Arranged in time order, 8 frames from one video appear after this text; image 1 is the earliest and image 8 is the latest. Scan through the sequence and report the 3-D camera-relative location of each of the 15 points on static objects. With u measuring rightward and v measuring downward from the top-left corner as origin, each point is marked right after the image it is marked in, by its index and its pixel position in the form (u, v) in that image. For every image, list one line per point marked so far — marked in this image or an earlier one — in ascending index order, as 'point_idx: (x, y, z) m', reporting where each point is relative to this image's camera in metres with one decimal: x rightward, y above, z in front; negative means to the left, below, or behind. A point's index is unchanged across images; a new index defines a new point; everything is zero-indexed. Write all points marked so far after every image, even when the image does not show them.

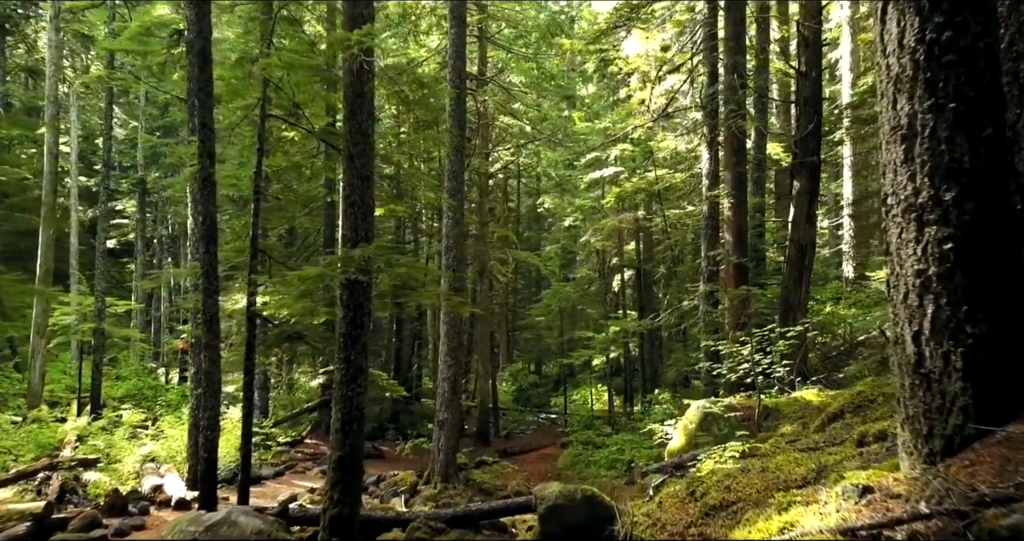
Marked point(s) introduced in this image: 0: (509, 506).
0: (0.0, -3.0, +7.8) m
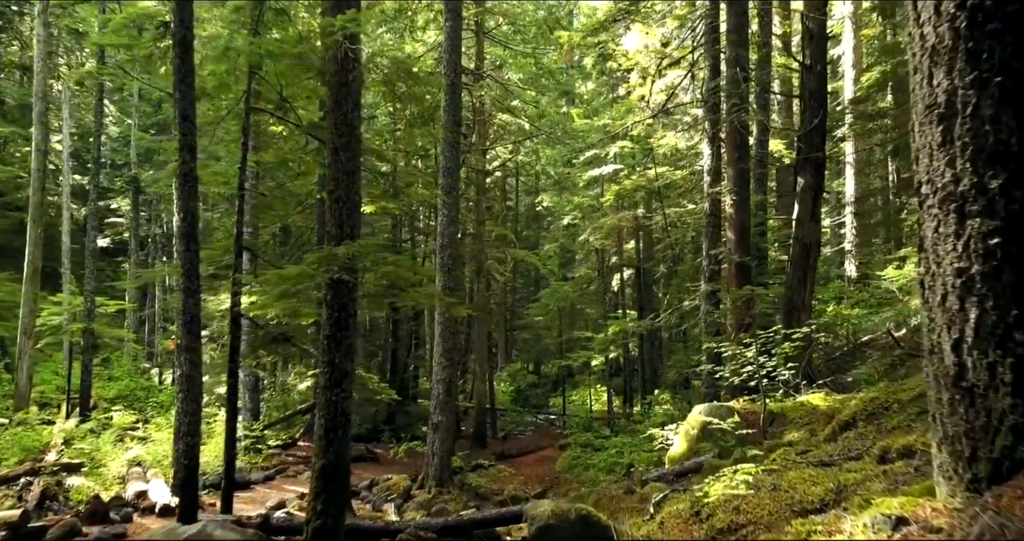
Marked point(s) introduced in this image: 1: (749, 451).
0: (-0.1, -3.0, +7.5) m
1: (+2.5, -1.9, +6.3) m
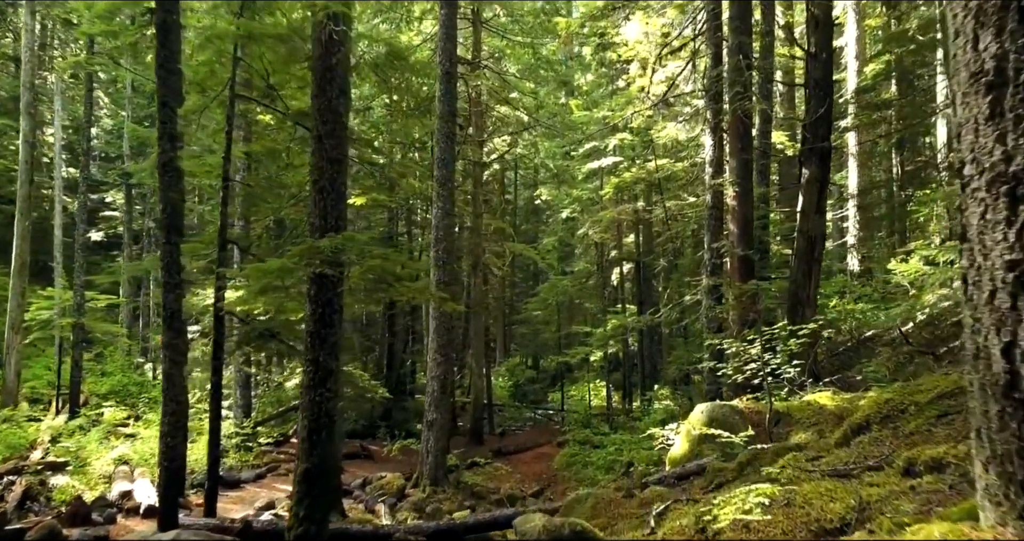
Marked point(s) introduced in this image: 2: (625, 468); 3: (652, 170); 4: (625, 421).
0: (-0.2, -2.9, +7.2) m
1: (+2.4, -1.8, +6.0) m
2: (+2.3, -4.1, +12.6) m
3: (+4.1, +2.9, +18.2) m
4: (+3.3, -4.4, +18.2) m
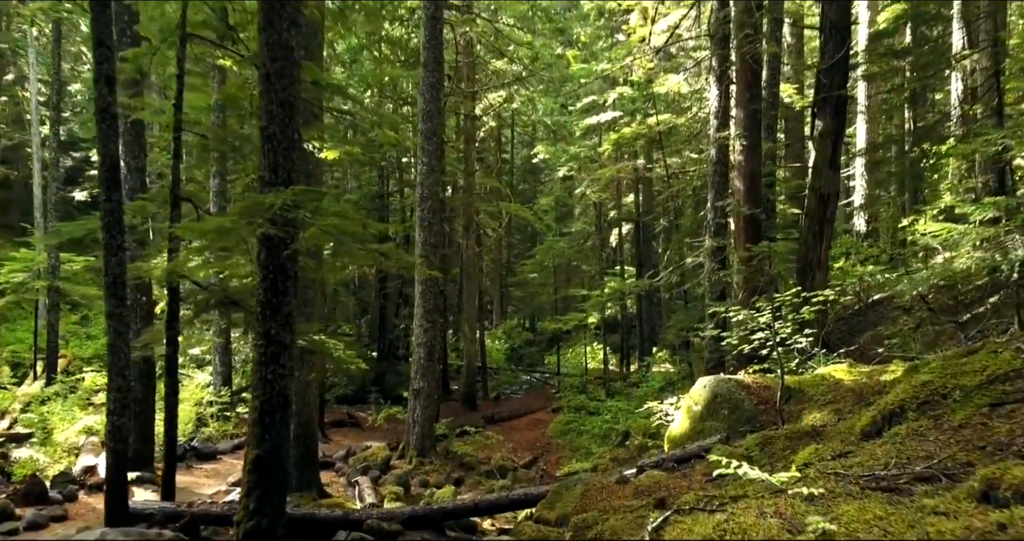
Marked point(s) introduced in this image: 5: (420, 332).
0: (-0.4, -2.5, +6.5) m
1: (+2.2, -1.5, +5.4) m
2: (+2.2, -3.3, +12.1) m
3: (+3.9, +4.0, +17.2) m
4: (+3.1, -3.3, +17.7) m
5: (-1.8, -1.2, +12.2) m
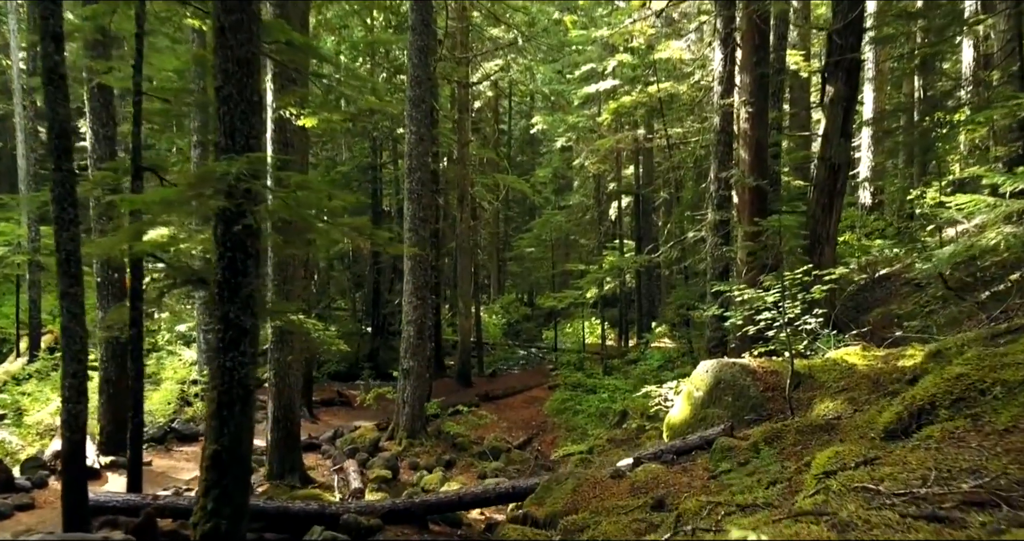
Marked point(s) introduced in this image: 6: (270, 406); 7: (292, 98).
0: (-0.5, -2.2, +6.1) m
1: (+2.1, -1.3, +4.9) m
2: (+2.0, -2.8, +11.7) m
3: (+3.7, +4.7, +16.5) m
4: (+3.0, -2.6, +17.3) m
5: (-2.0, -0.7, +11.7) m
6: (-3.4, -1.9, +8.8) m
7: (-3.1, +2.4, +8.7) m
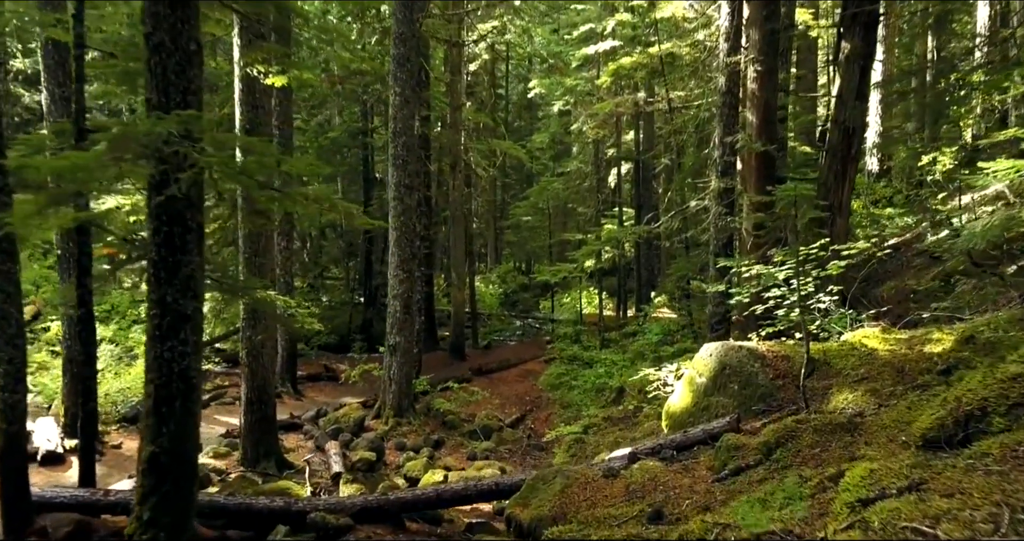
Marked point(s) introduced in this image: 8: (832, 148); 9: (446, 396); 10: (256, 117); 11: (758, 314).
0: (-0.6, -2.0, +5.6) m
1: (+1.9, -1.1, +4.3) m
2: (+1.9, -2.3, +11.2) m
3: (+3.6, +5.5, +15.6) m
4: (+2.8, -1.8, +16.8) m
5: (-2.1, -0.2, +11.1) m
6: (-3.6, -1.6, +8.2) m
7: (-3.2, +2.8, +8.0) m
8: (+4.8, +1.8, +9.3) m
9: (-1.4, -2.7, +13.3) m
10: (-3.4, +2.1, +8.4) m
11: (+2.6, -0.5, +6.6) m
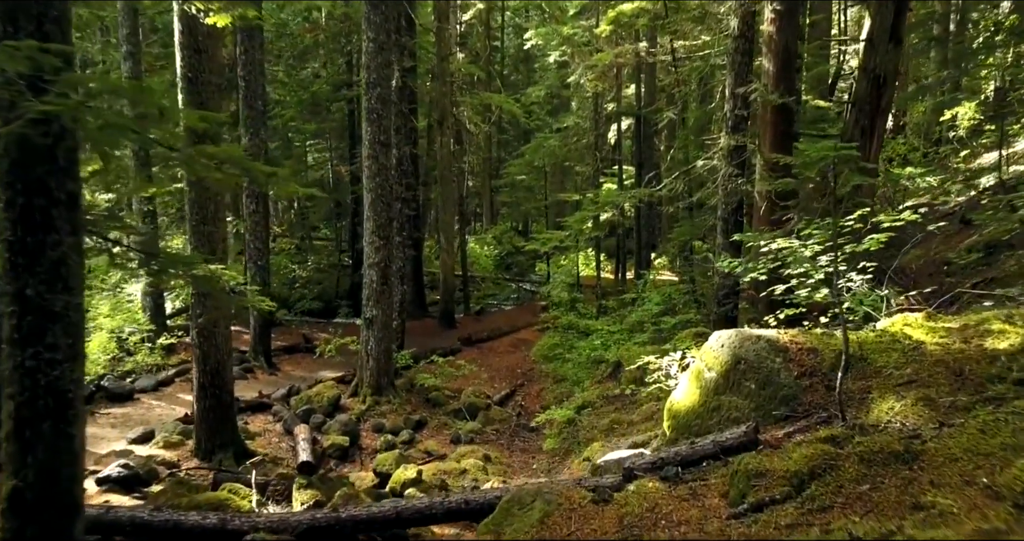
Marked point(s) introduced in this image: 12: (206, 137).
0: (-0.8, -1.8, +4.8) m
1: (+1.8, -1.0, +3.4) m
2: (+1.7, -1.7, +10.4) m
3: (+3.4, +6.3, +14.3) m
4: (+2.6, -0.8, +15.9) m
5: (-2.3, +0.3, +10.2) m
6: (-3.8, -1.2, +7.3) m
7: (-3.4, +3.1, +6.8) m
8: (+4.6, +2.3, +8.2) m
9: (-1.6, -2.0, +12.5) m
10: (-3.6, +2.4, +7.3) m
11: (+2.4, -0.2, +5.7) m
12: (-3.6, +1.5, +7.2) m
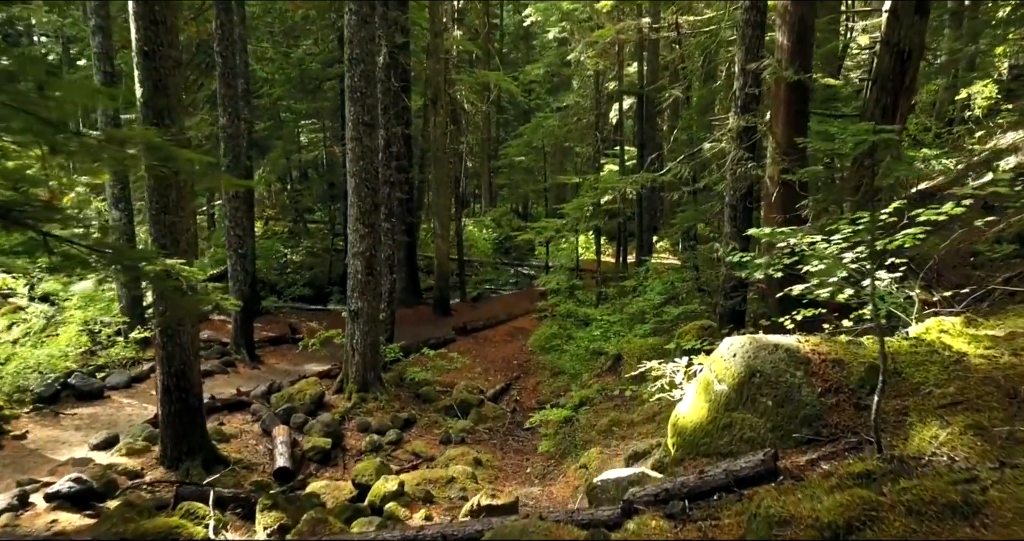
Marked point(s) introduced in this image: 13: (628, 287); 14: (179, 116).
0: (-0.9, -1.8, +4.2) m
1: (+1.6, -1.1, +2.9) m
2: (+1.6, -1.6, +9.8) m
3: (+3.3, +6.6, +13.5) m
4: (+2.5, -0.5, +15.3) m
5: (-2.4, +0.5, +9.6) m
6: (-3.9, -1.1, +6.8) m
7: (-3.5, +3.2, +6.1) m
8: (+4.5, +2.4, +7.5) m
9: (-1.7, -1.7, +11.9) m
10: (-3.8, +2.5, +6.6) m
11: (+2.3, -0.2, +5.1) m
12: (-3.7, +1.6, +6.6) m
13: (+2.7, -0.4, +14.8) m
14: (-3.6, +1.7, +6.7) m
